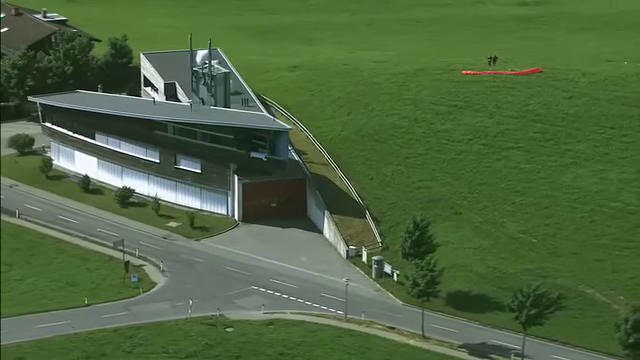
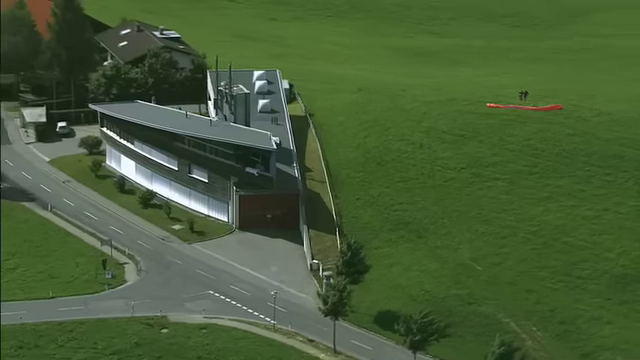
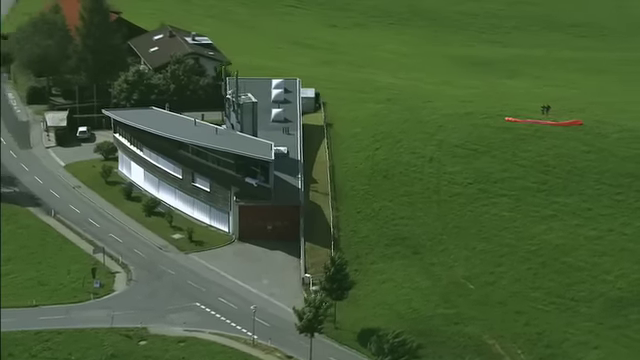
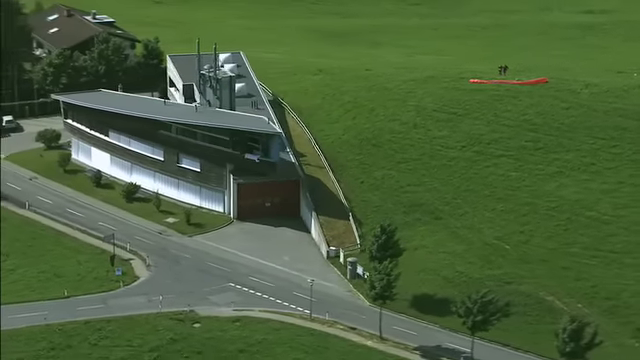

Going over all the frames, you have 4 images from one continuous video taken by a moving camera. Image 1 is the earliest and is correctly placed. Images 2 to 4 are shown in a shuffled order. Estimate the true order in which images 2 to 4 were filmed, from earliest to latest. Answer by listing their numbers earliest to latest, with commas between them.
4, 2, 3
